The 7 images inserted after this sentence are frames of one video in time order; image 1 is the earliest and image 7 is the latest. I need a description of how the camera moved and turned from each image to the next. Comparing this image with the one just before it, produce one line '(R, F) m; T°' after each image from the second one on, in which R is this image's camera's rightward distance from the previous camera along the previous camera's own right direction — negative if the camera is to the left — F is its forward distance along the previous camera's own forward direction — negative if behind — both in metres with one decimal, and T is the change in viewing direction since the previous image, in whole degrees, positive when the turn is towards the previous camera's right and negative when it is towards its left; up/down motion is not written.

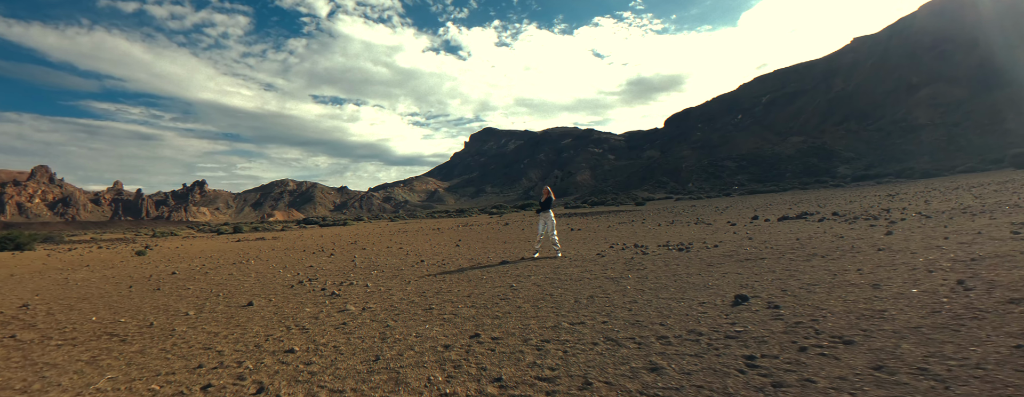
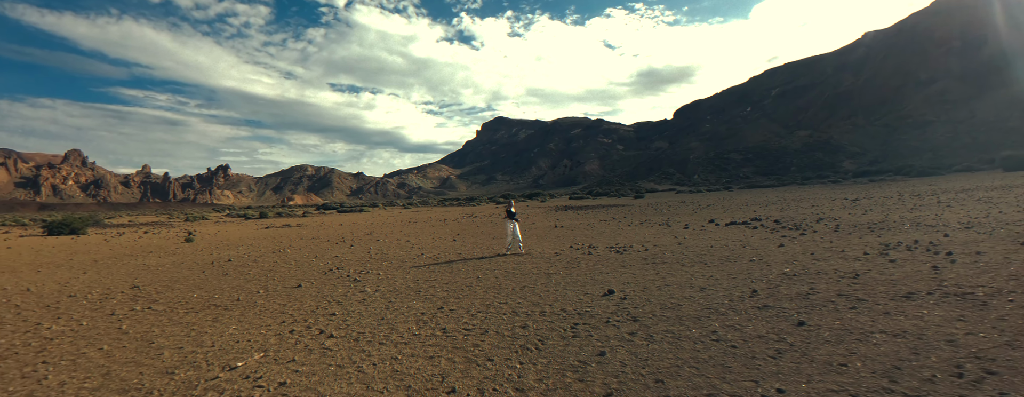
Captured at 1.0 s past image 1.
(+0.6, -1.5) m; -2°
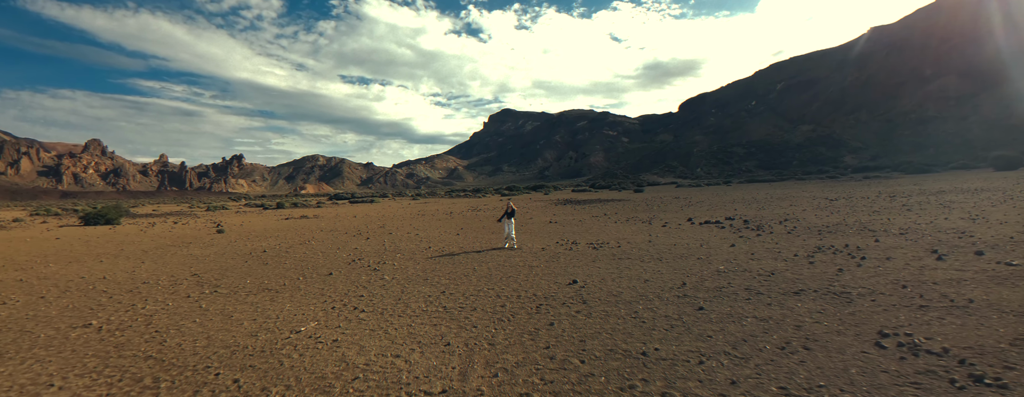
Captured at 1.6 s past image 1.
(+0.3, -1.1) m; -1°
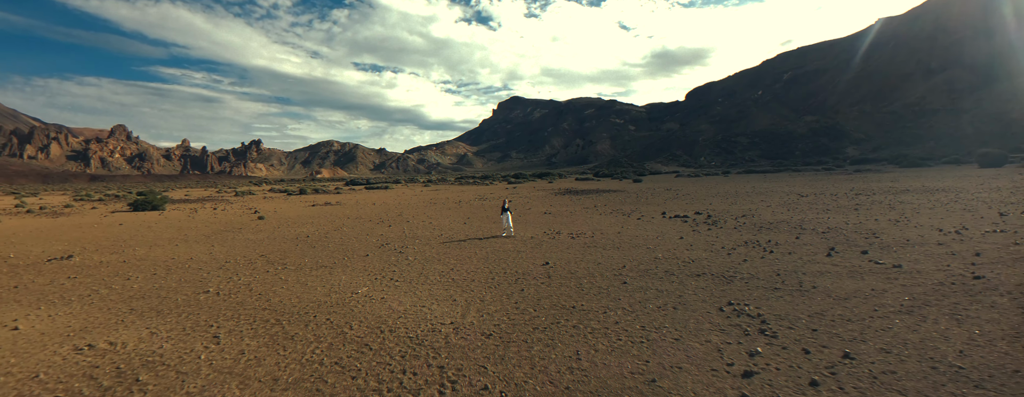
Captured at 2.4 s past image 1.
(+0.4, -1.9) m; -1°
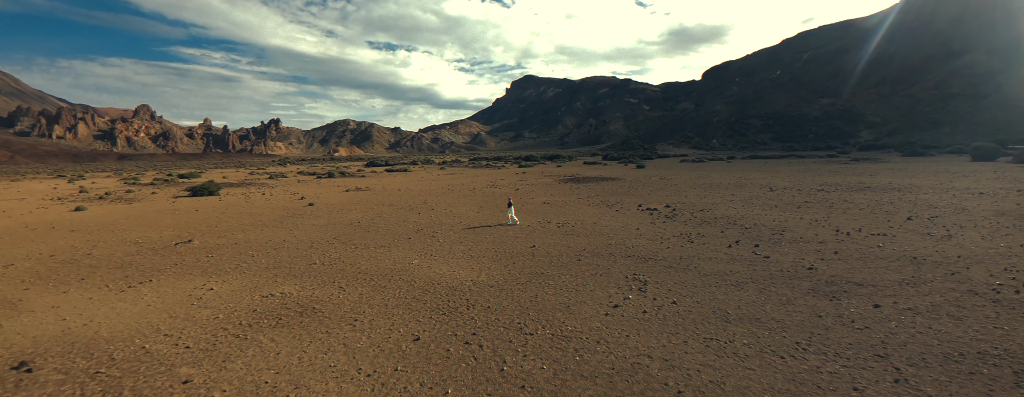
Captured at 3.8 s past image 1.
(+0.4, -3.2) m; -2°
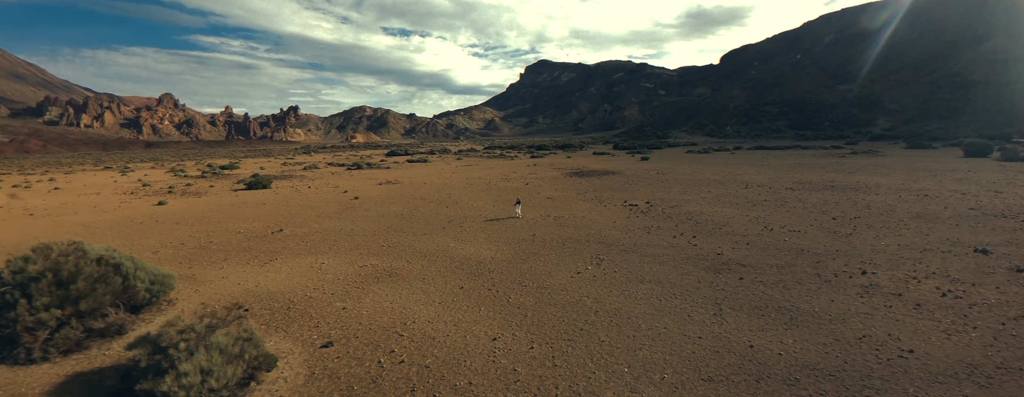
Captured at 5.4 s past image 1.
(+0.3, -4.1) m; -2°
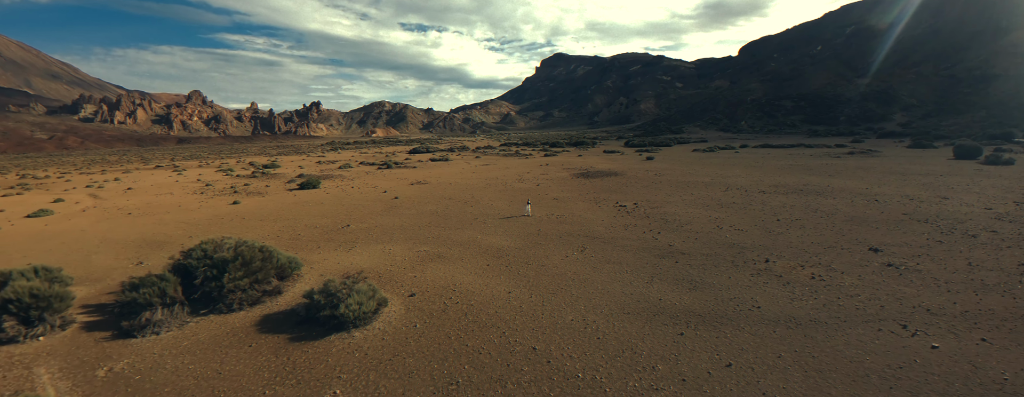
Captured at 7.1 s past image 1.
(+0.3, -5.1) m; -2°
